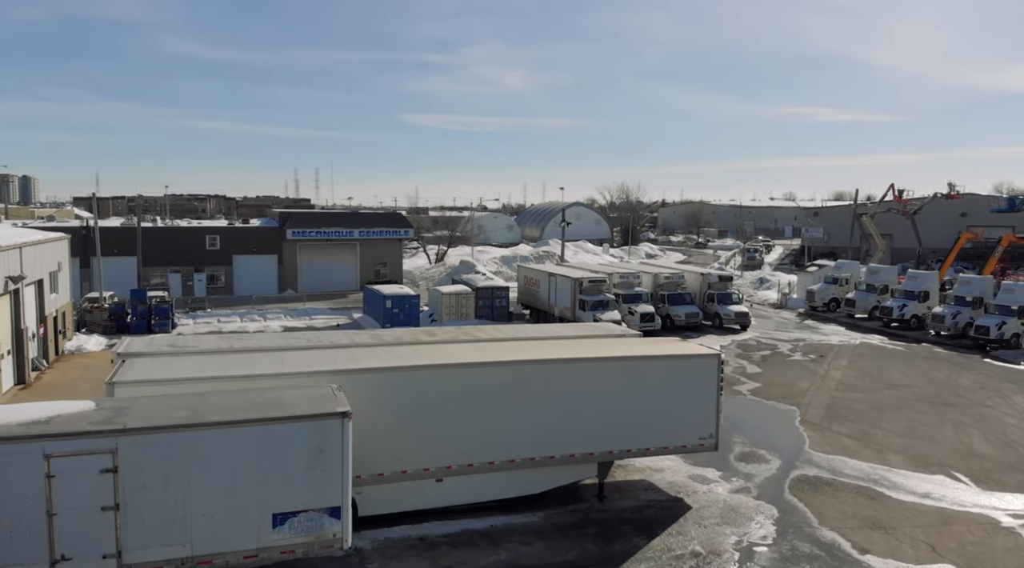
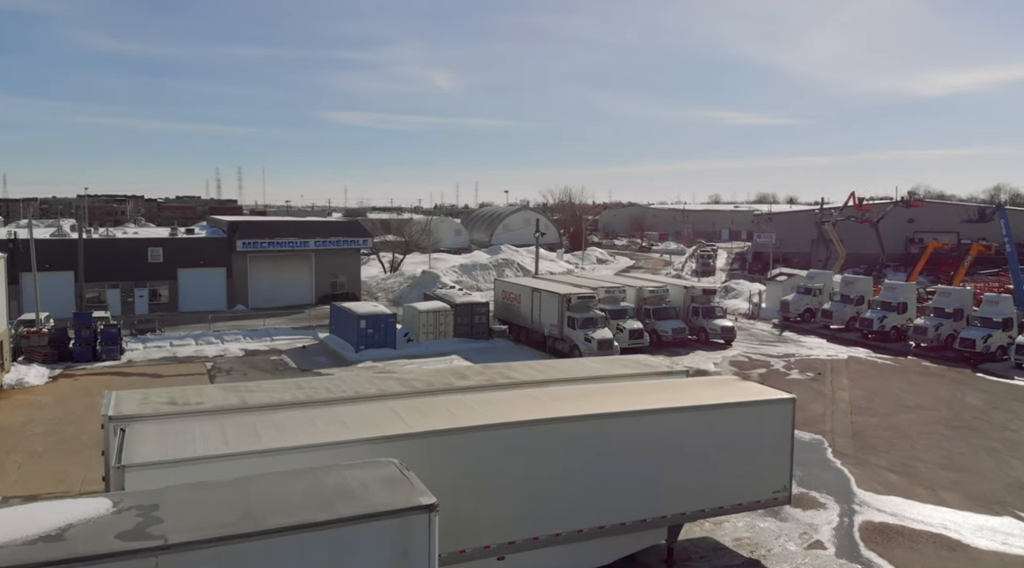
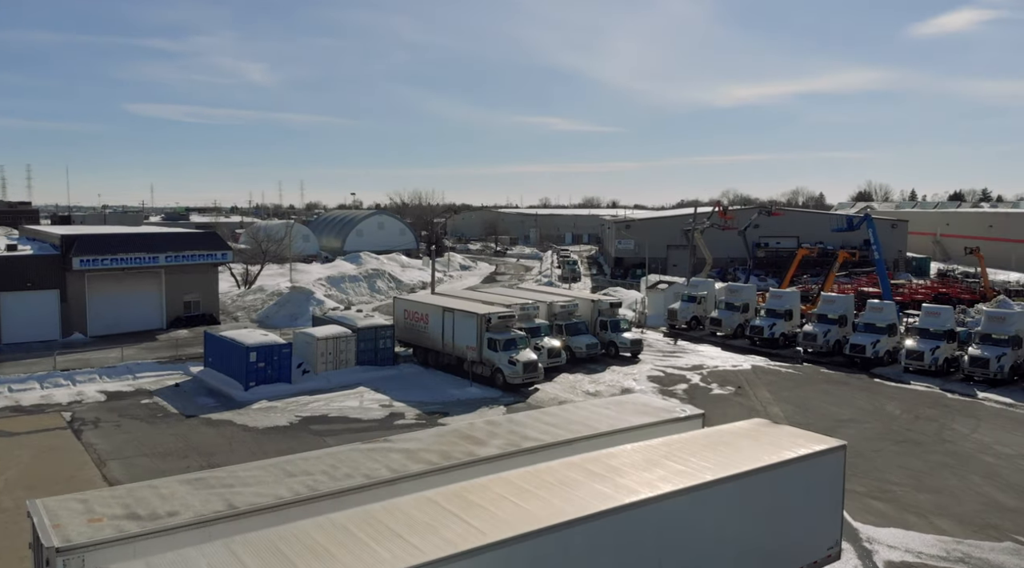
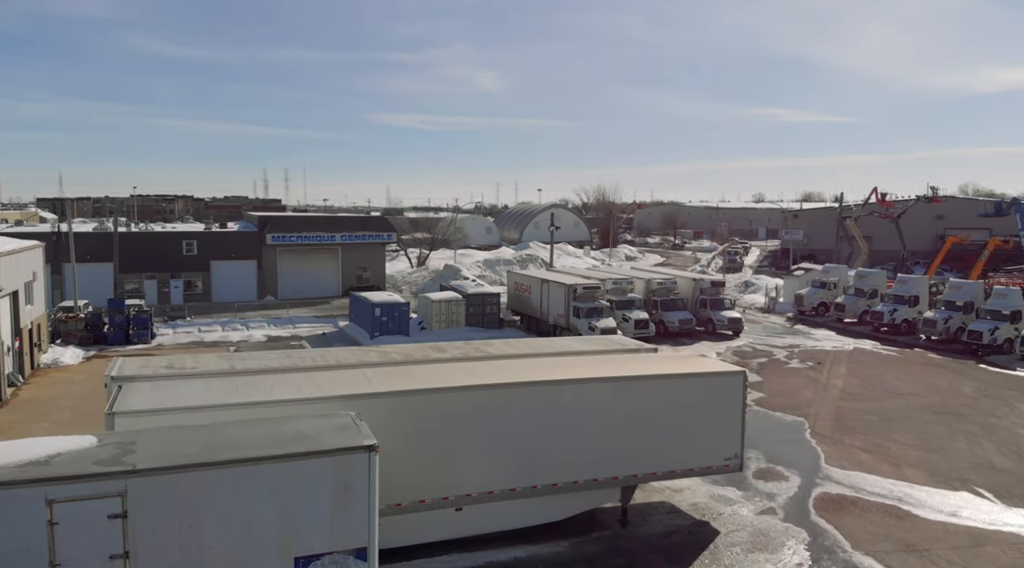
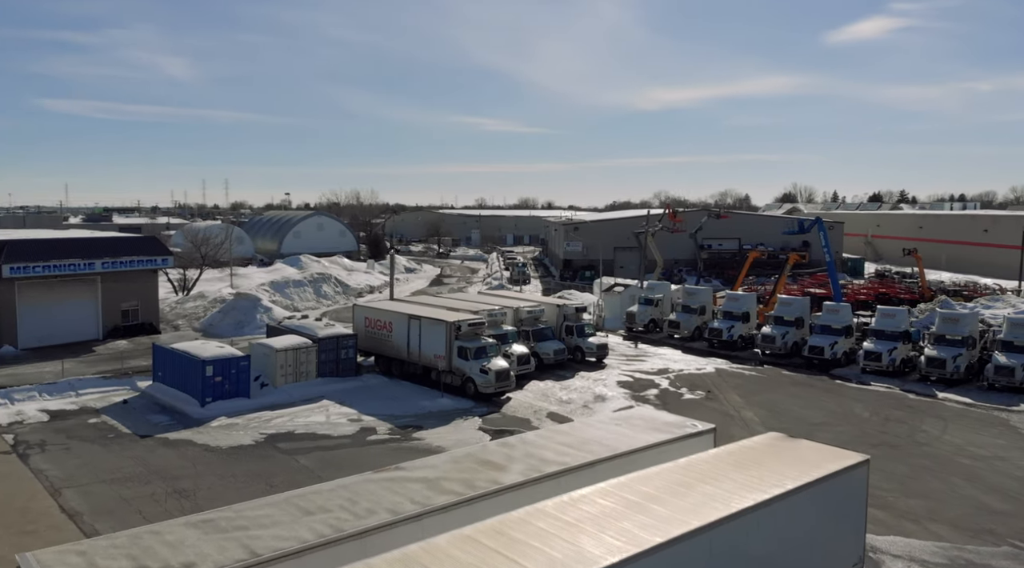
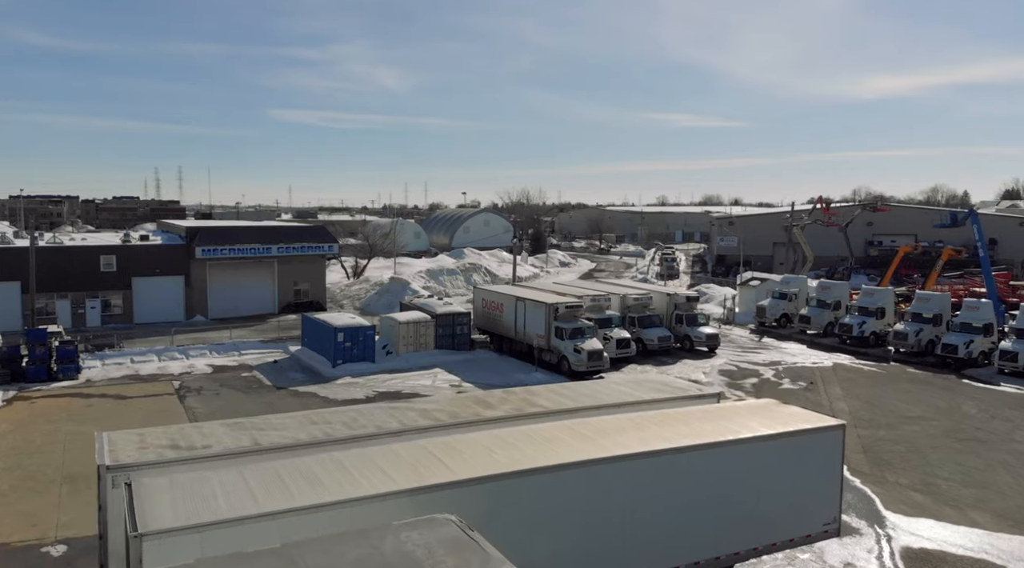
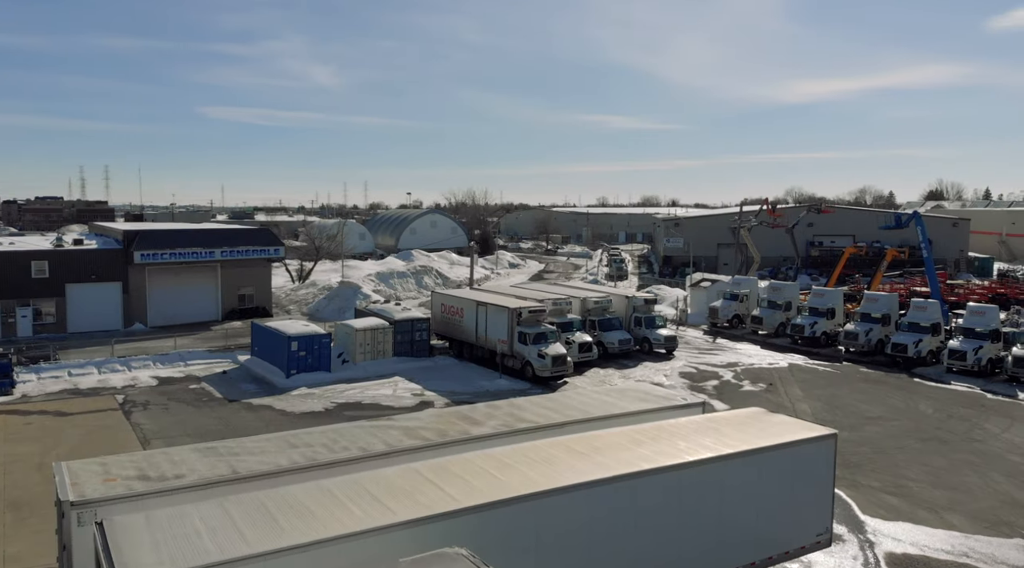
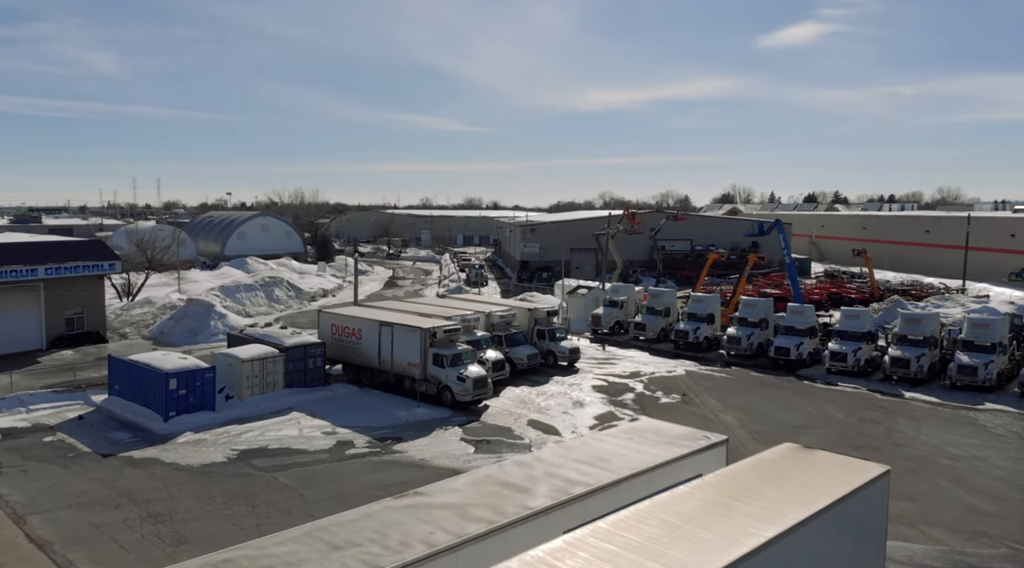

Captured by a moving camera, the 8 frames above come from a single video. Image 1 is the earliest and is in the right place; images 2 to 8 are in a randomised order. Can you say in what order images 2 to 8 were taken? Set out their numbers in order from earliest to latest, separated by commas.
4, 2, 6, 7, 3, 5, 8
